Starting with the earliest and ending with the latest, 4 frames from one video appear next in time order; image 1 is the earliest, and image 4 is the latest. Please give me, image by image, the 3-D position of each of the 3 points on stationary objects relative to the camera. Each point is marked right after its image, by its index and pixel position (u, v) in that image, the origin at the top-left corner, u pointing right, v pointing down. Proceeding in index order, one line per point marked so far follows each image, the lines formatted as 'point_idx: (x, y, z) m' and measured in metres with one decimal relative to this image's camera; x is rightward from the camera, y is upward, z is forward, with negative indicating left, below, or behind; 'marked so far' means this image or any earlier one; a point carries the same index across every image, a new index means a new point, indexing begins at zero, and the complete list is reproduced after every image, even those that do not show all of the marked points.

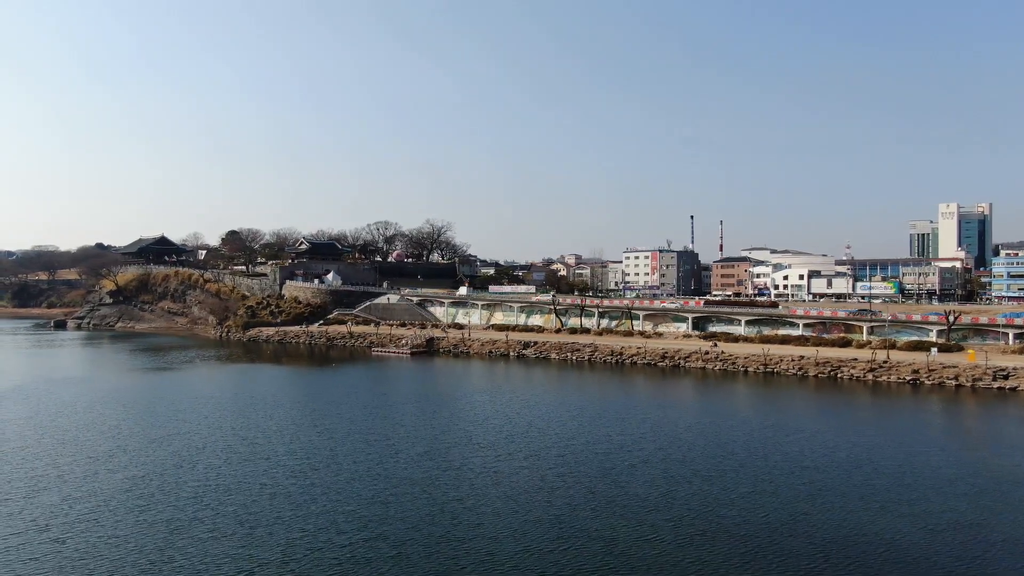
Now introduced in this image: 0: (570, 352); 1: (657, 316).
0: (+1.5, -1.5, +17.8) m
1: (+3.7, -0.7, +18.9) m
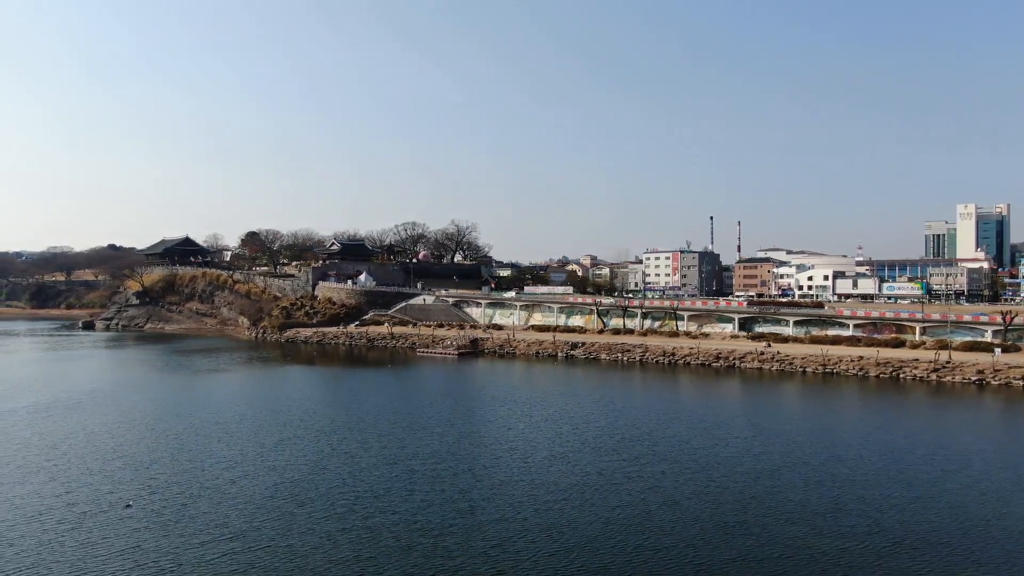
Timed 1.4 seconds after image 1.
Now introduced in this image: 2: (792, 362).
0: (+2.6, -1.5, +17.8) m
1: (+4.8, -0.7, +18.9) m
2: (+5.9, -1.6, +15.6) m
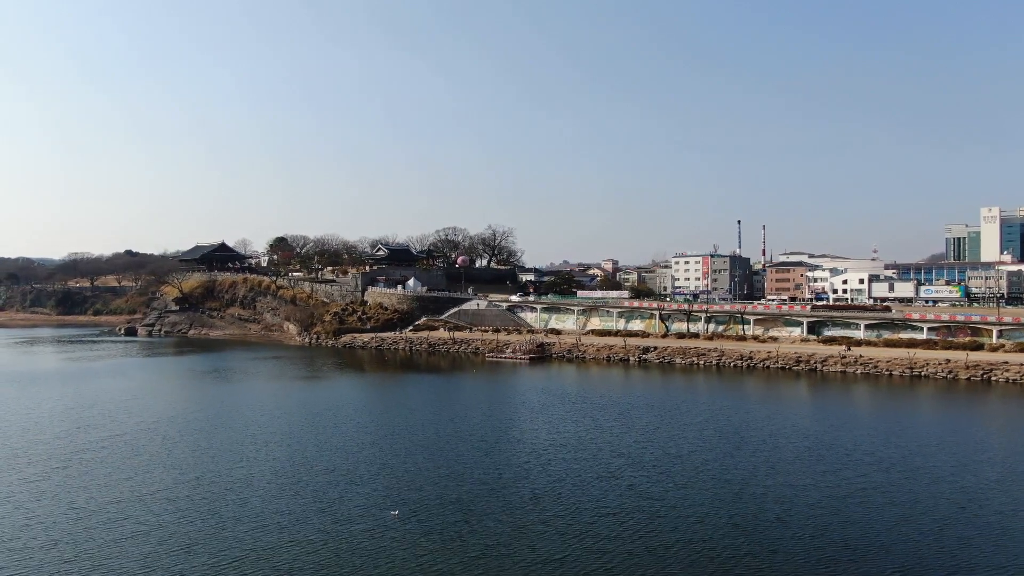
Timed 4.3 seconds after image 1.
0: (+4.3, -1.6, +17.8) m
1: (+6.5, -0.8, +18.9) m
2: (+7.6, -1.6, +15.7) m
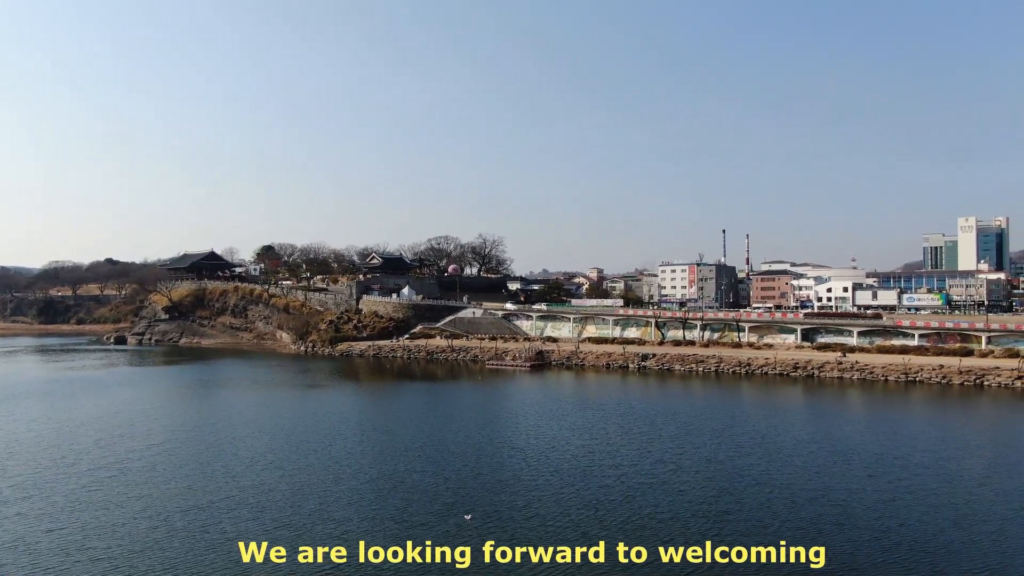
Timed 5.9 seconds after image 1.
0: (+4.3, -1.8, +18.1) m
1: (+6.4, -1.0, +19.3) m
2: (+7.7, -1.8, +16.0) m
